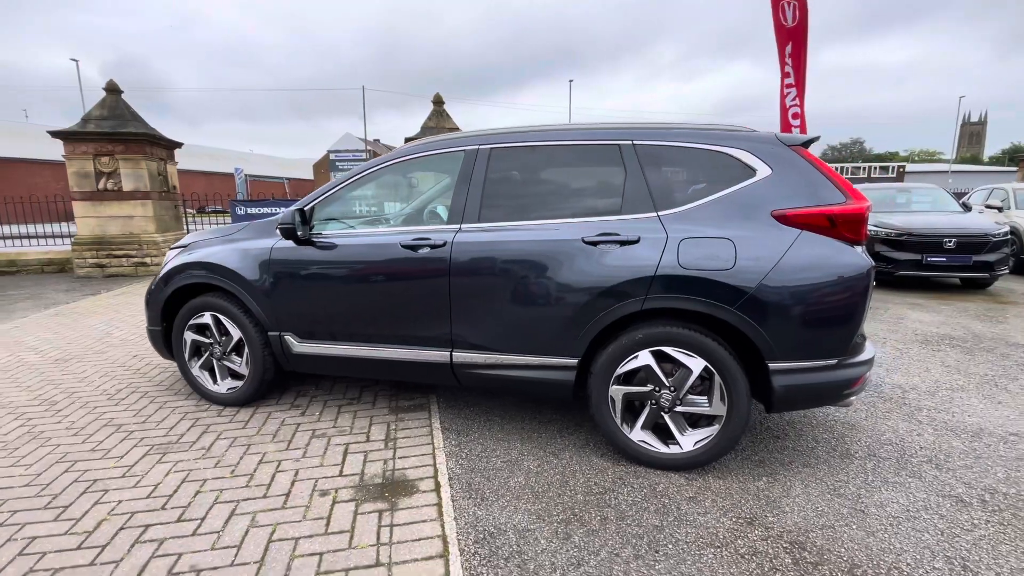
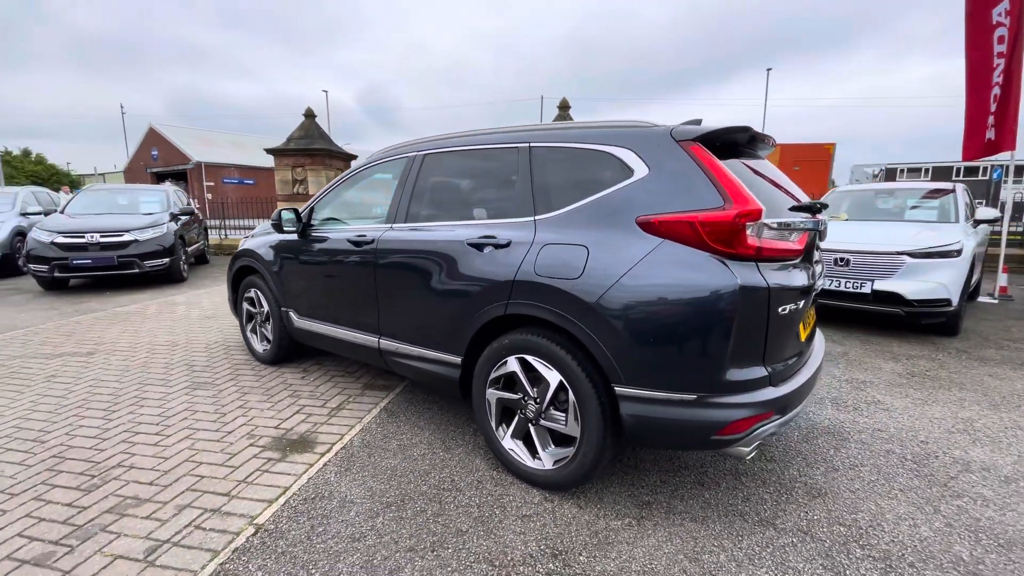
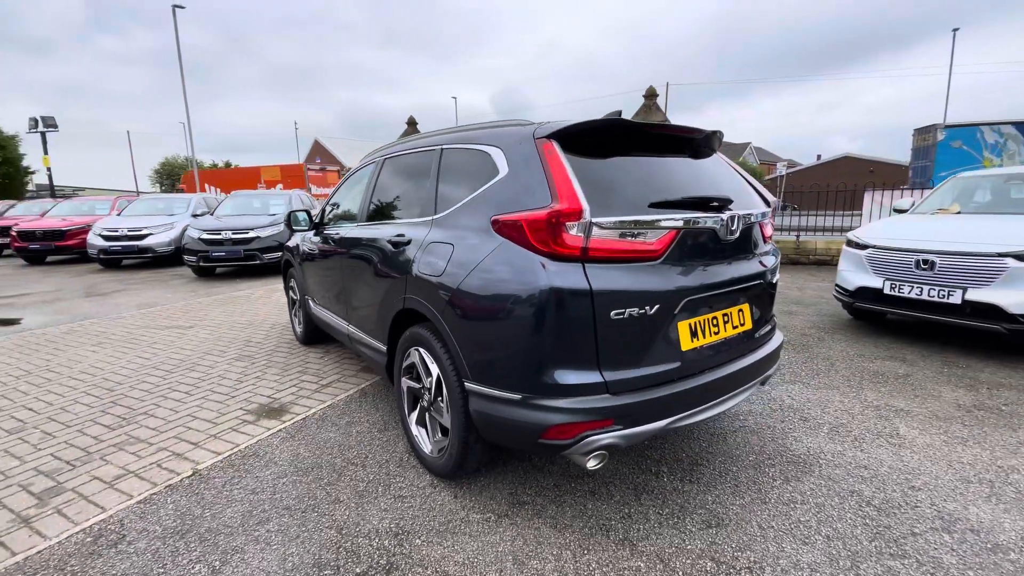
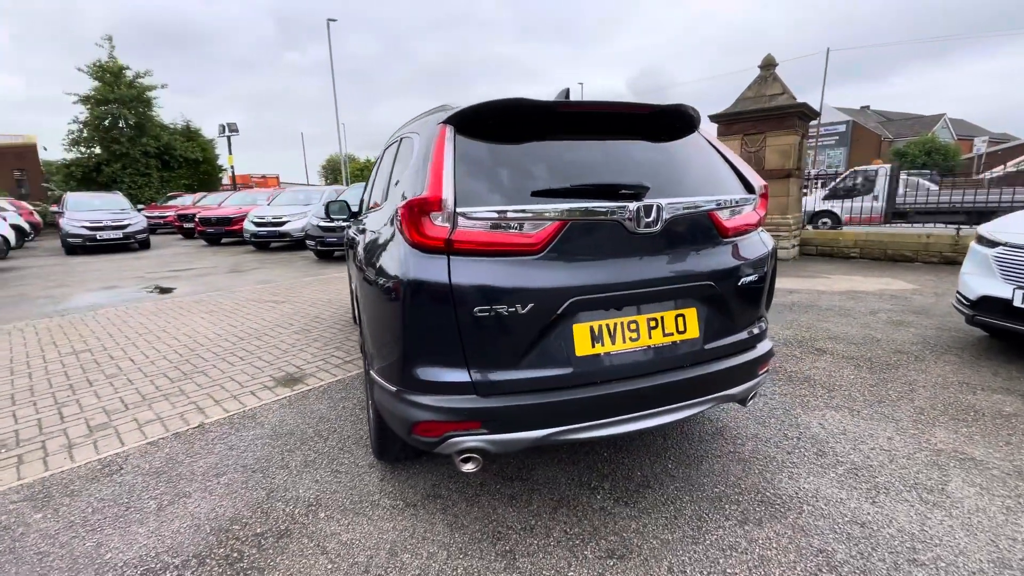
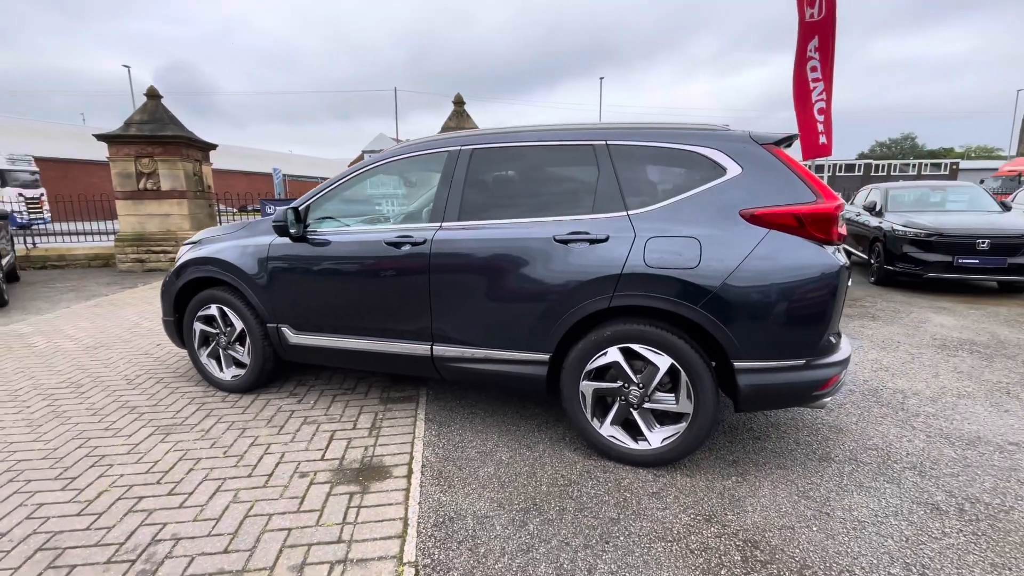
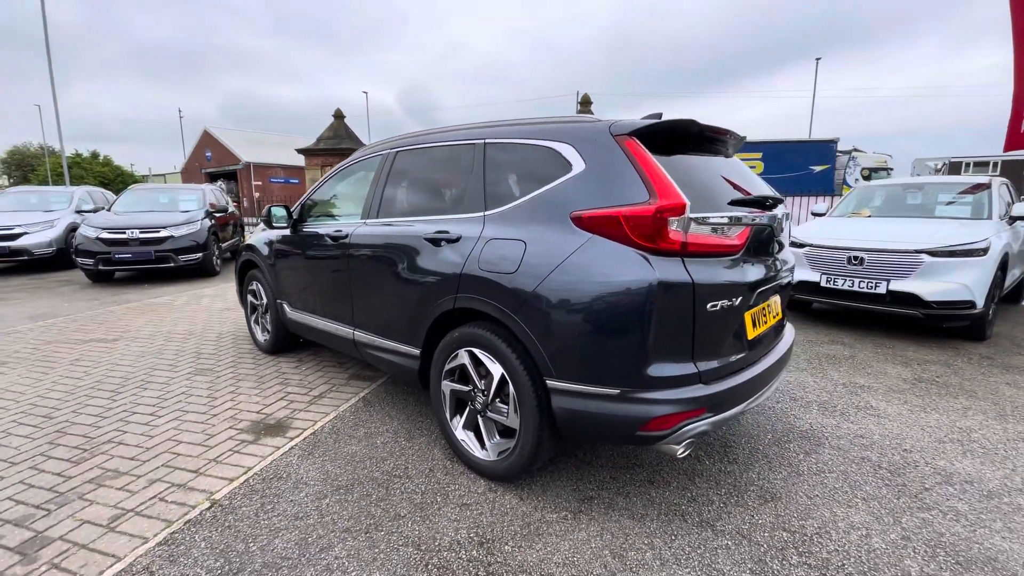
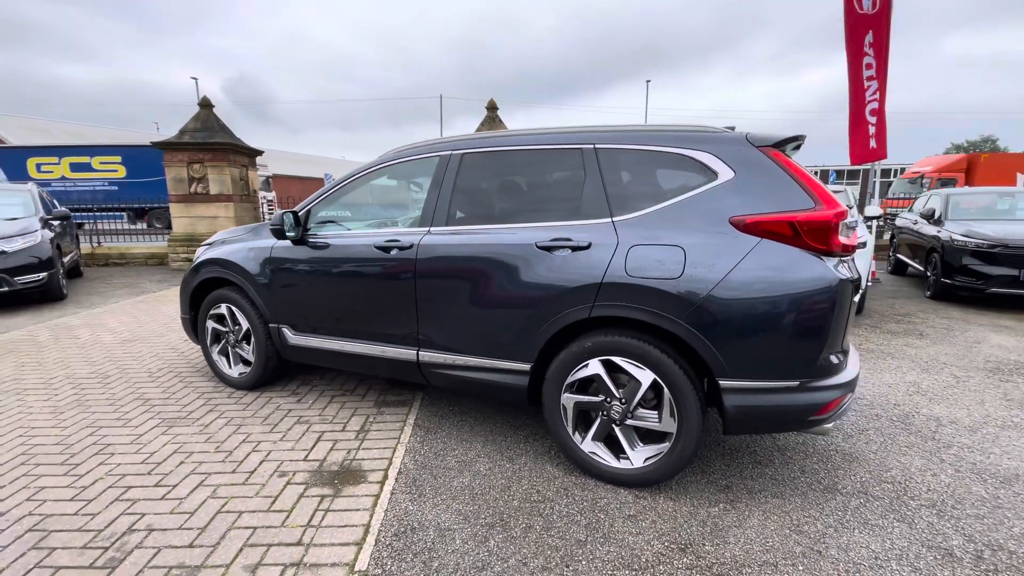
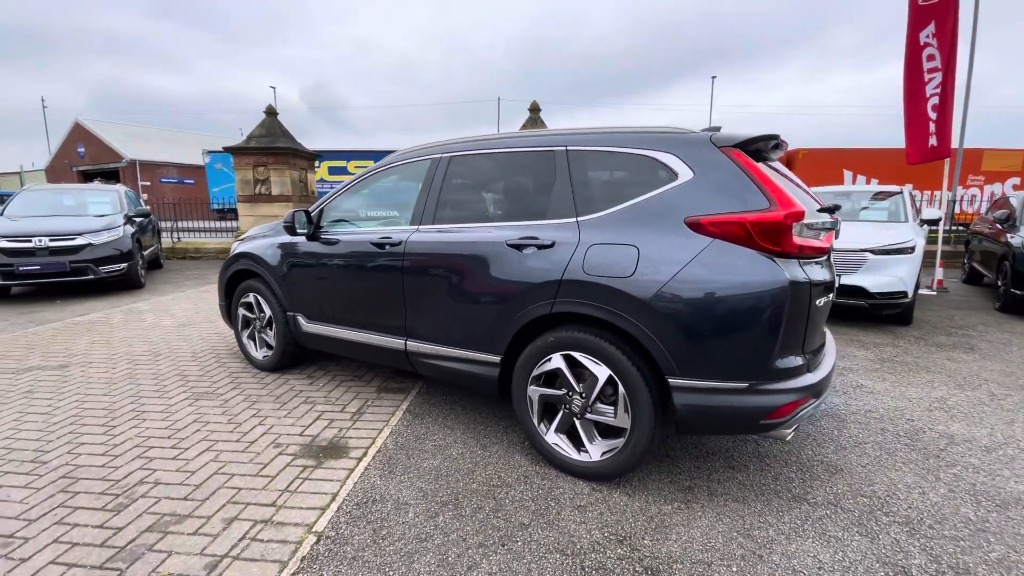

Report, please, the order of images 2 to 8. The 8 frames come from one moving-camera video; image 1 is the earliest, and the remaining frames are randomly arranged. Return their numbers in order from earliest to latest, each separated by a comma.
5, 7, 8, 2, 6, 3, 4
